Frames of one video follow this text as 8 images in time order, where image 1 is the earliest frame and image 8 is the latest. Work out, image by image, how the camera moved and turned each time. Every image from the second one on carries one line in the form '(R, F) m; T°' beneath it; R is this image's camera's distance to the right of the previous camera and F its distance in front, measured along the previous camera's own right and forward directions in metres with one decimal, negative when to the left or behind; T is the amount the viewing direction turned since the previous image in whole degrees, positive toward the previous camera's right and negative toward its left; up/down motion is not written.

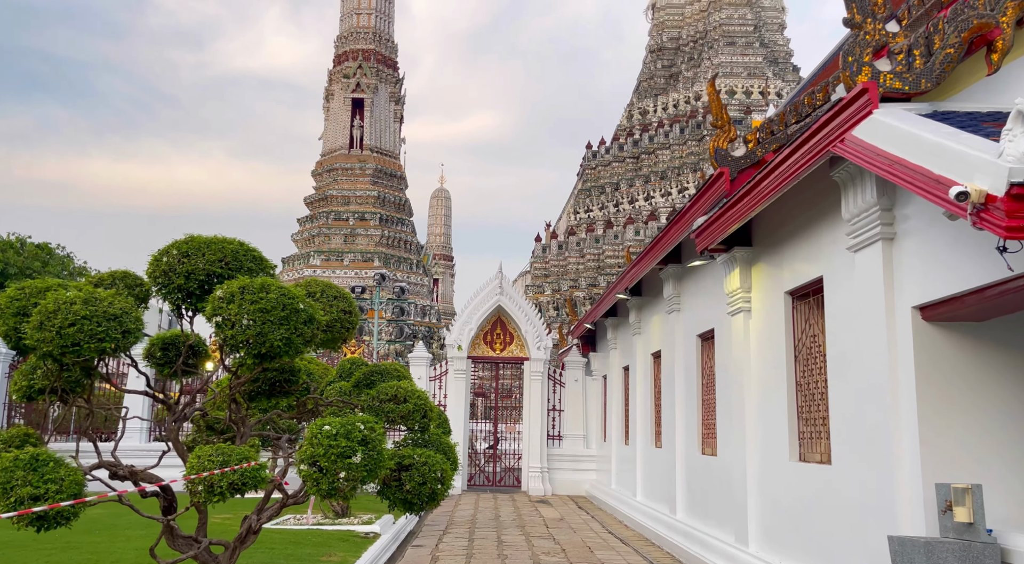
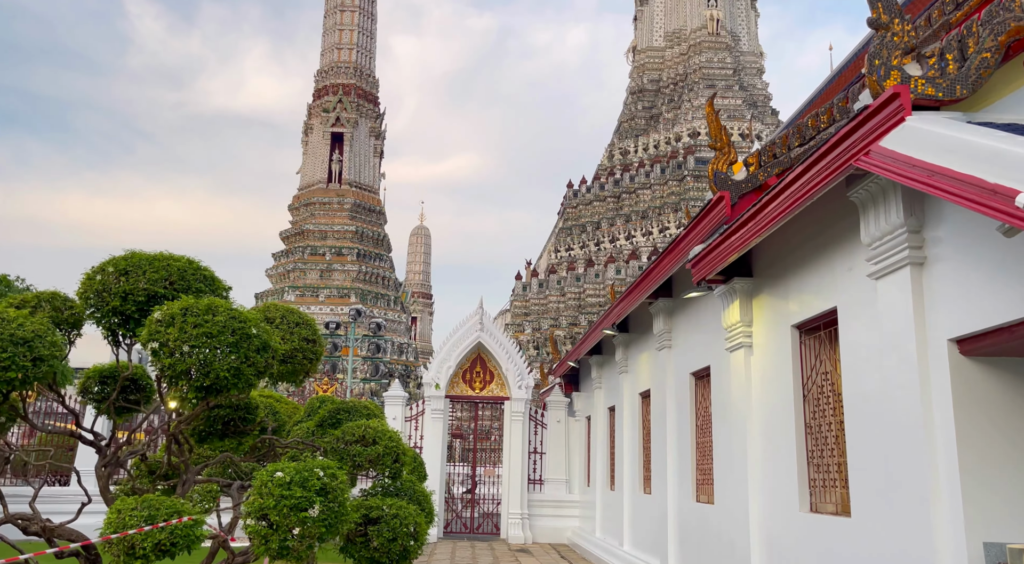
(0.0, +0.5) m; +1°
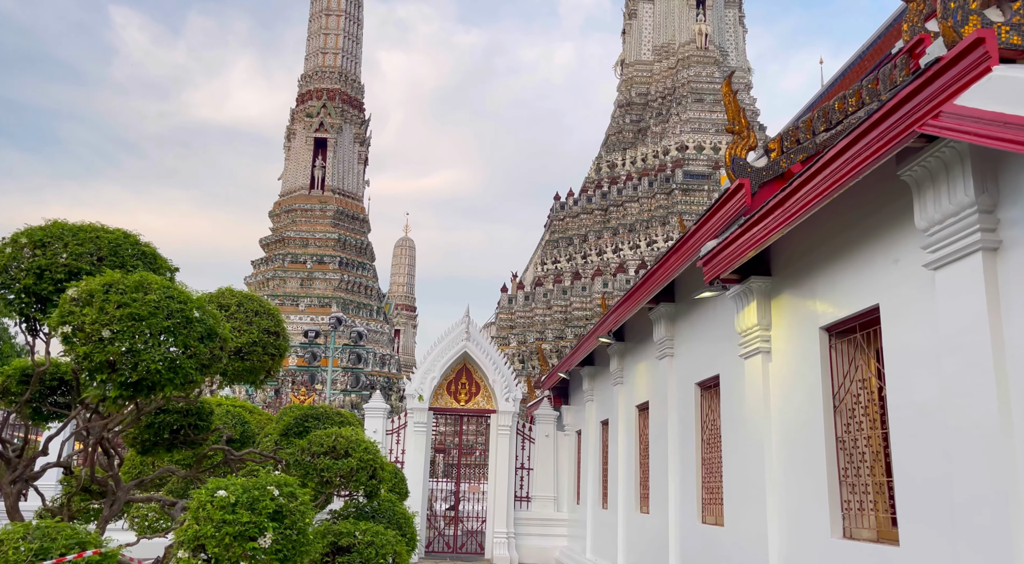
(-0.1, +0.6) m; +1°
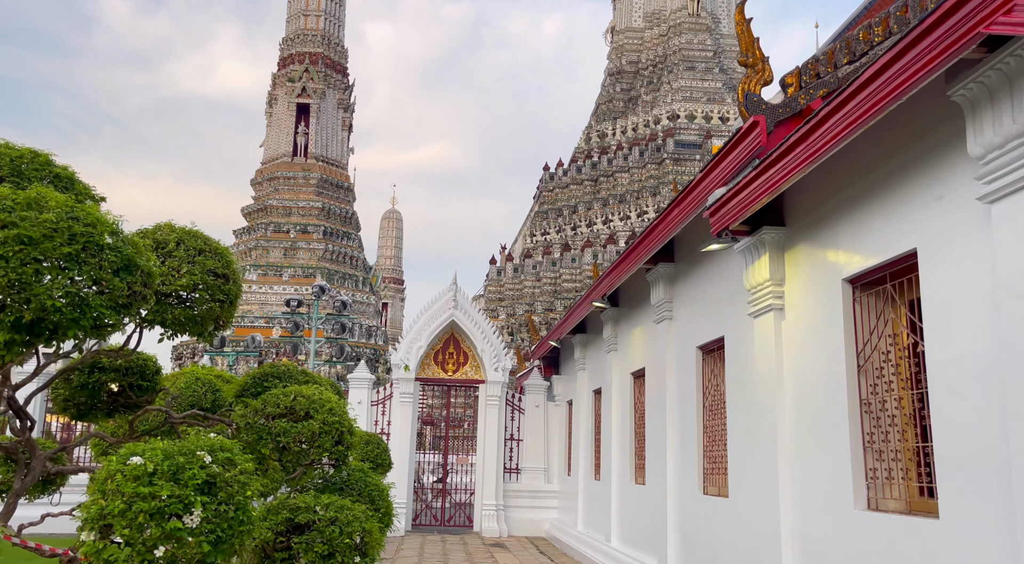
(0.0, +0.5) m; +1°
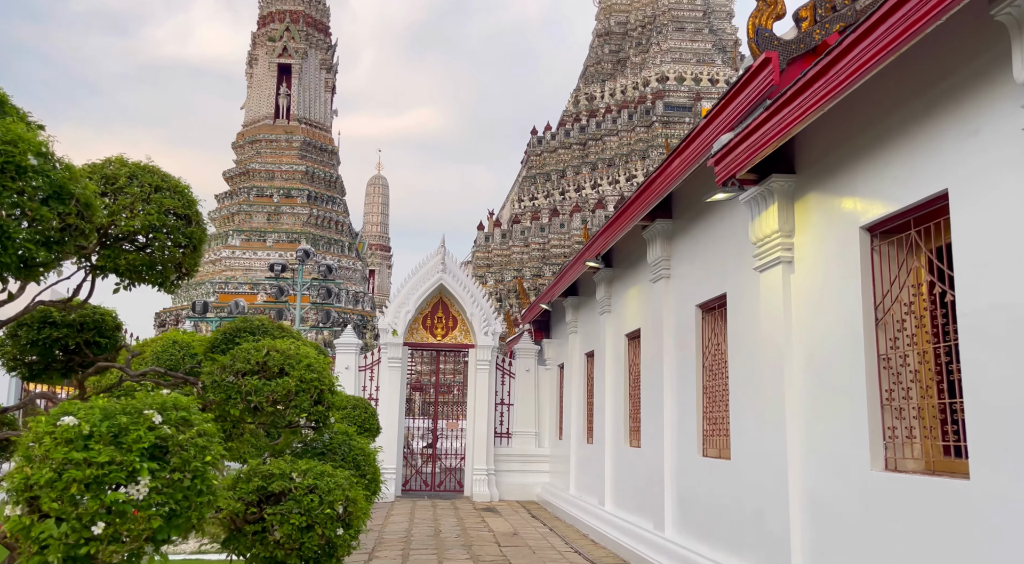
(0.0, +0.3) m; +1°
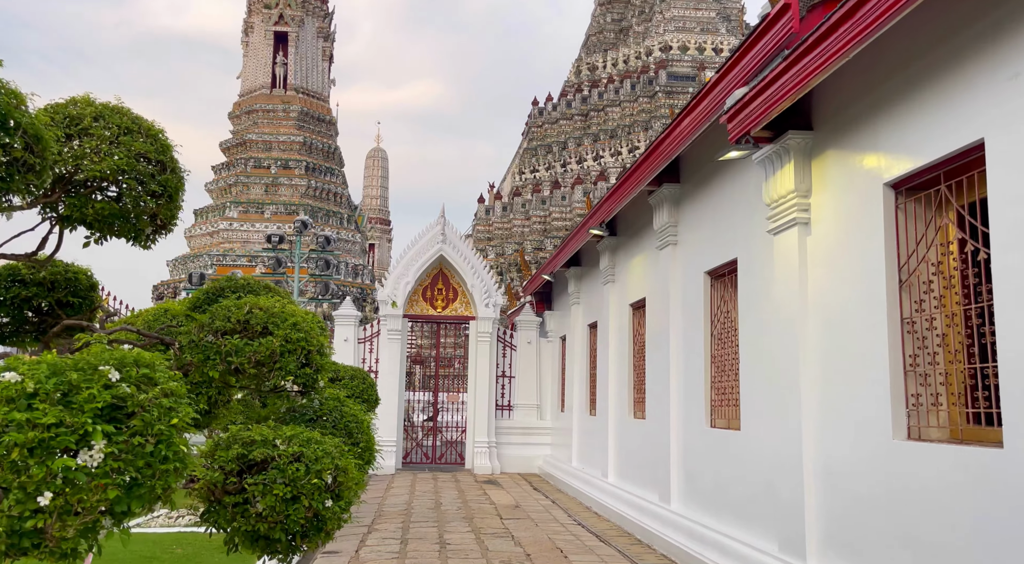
(0.0, +0.2) m; 0°
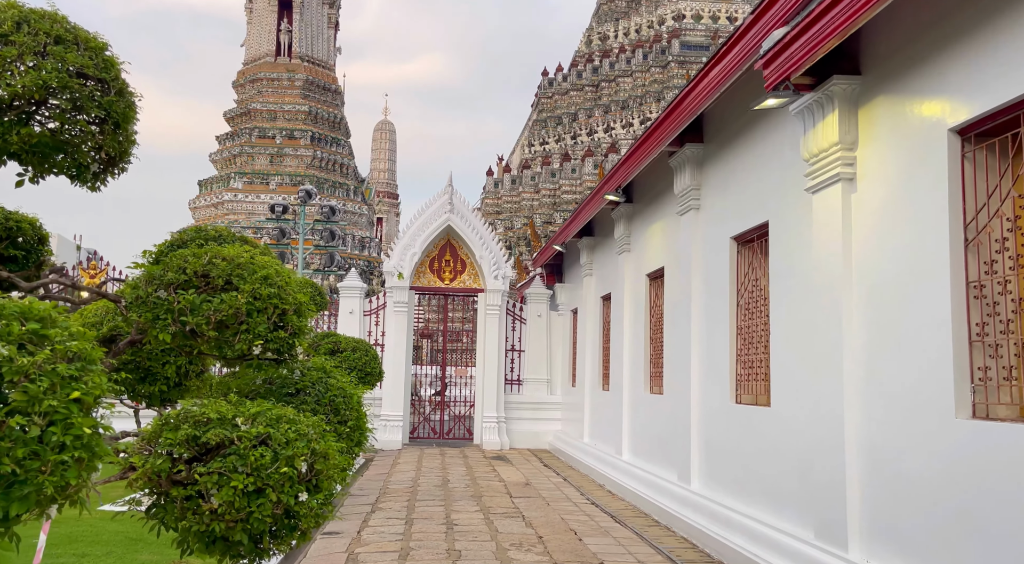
(0.0, +0.4) m; -1°
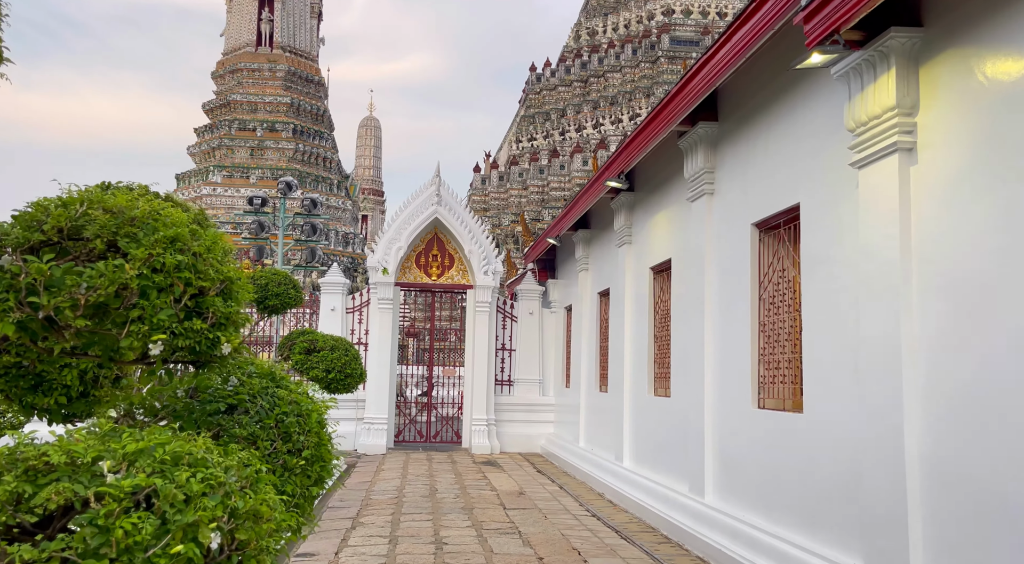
(-0.1, +0.6) m; +1°
